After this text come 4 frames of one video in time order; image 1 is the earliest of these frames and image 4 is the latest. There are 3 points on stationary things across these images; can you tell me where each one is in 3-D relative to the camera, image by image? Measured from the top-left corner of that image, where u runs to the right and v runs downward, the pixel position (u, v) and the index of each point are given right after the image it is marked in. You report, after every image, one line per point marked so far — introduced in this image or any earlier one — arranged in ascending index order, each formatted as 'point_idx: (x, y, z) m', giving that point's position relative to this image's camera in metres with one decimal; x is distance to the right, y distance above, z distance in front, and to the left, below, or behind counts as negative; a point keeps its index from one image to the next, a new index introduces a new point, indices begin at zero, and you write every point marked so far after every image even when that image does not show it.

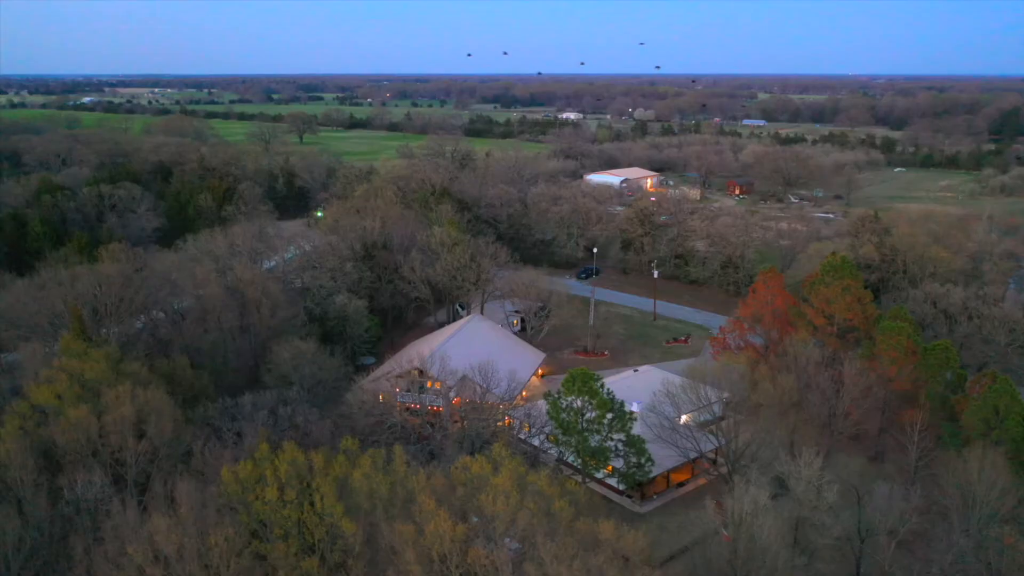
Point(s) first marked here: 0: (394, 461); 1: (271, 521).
0: (-2.5, -3.6, +17.1) m
1: (-4.6, -4.4, +15.6) m
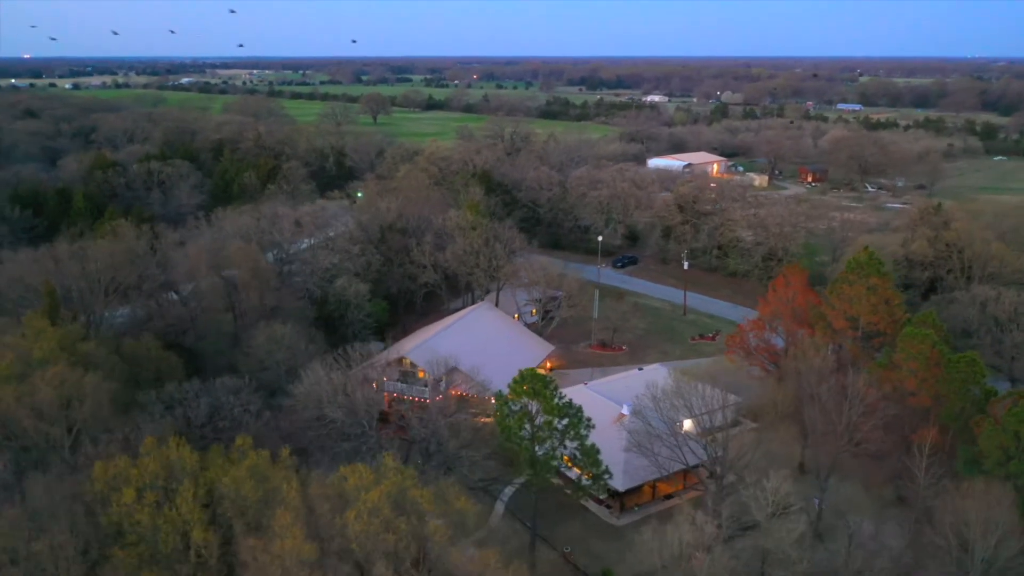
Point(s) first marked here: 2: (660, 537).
0: (-4.5, -3.4, +15.6) m
1: (-6.8, -4.2, +14.4) m
2: (+3.4, -5.6, +18.5) m
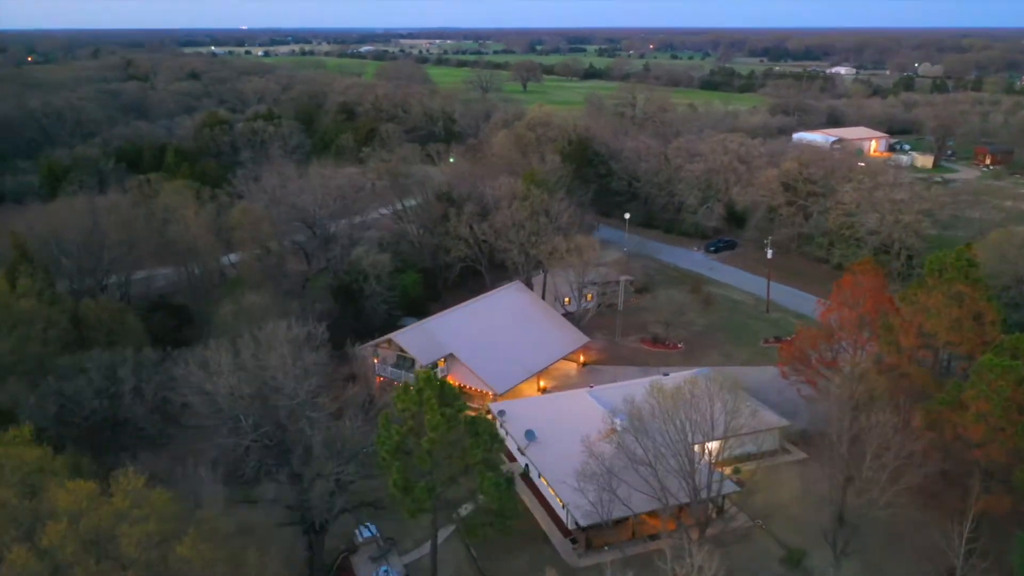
0: (-7.7, -2.8, +12.8) m
1: (-10.2, -3.5, +12.1) m
2: (+0.5, -5.5, +14.1) m
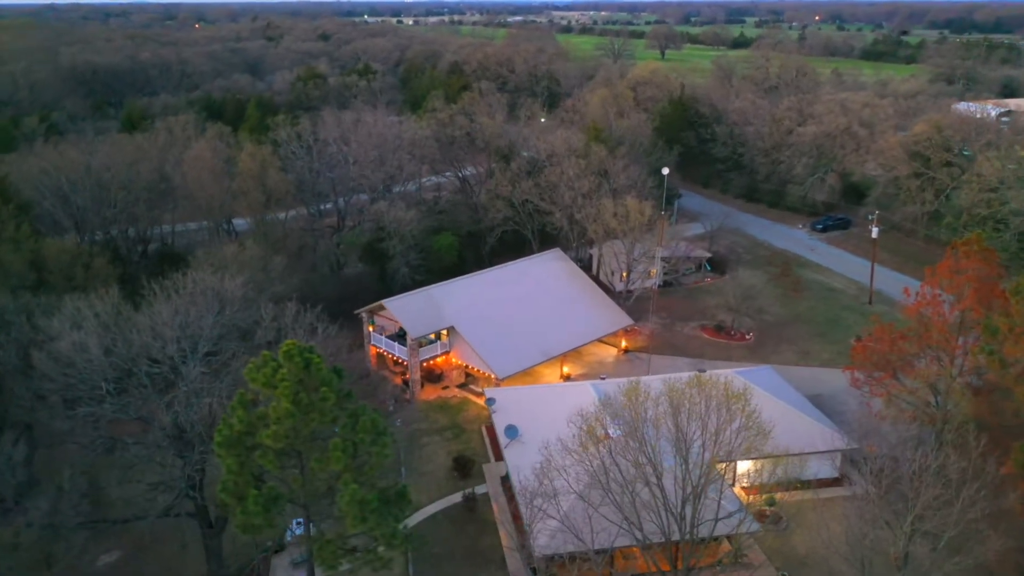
0: (-9.9, -1.7, +10.0) m
1: (-12.6, -2.2, +9.8) m
2: (-1.8, -4.9, +9.9) m
